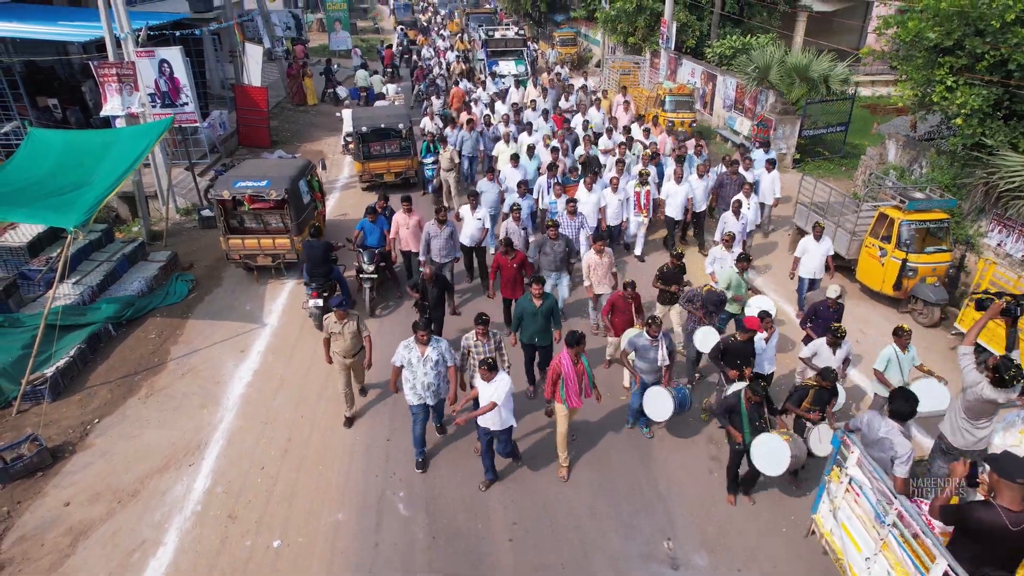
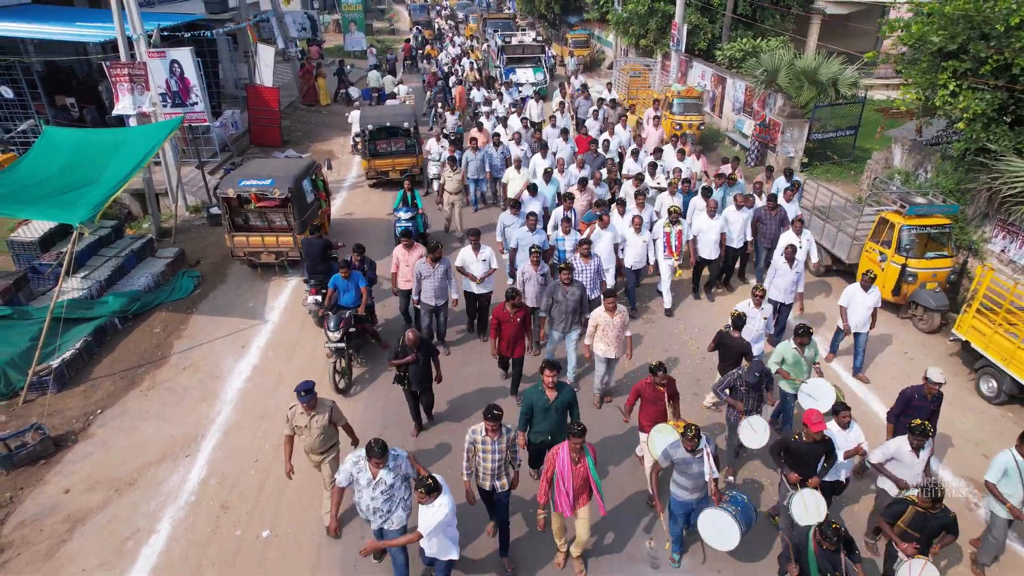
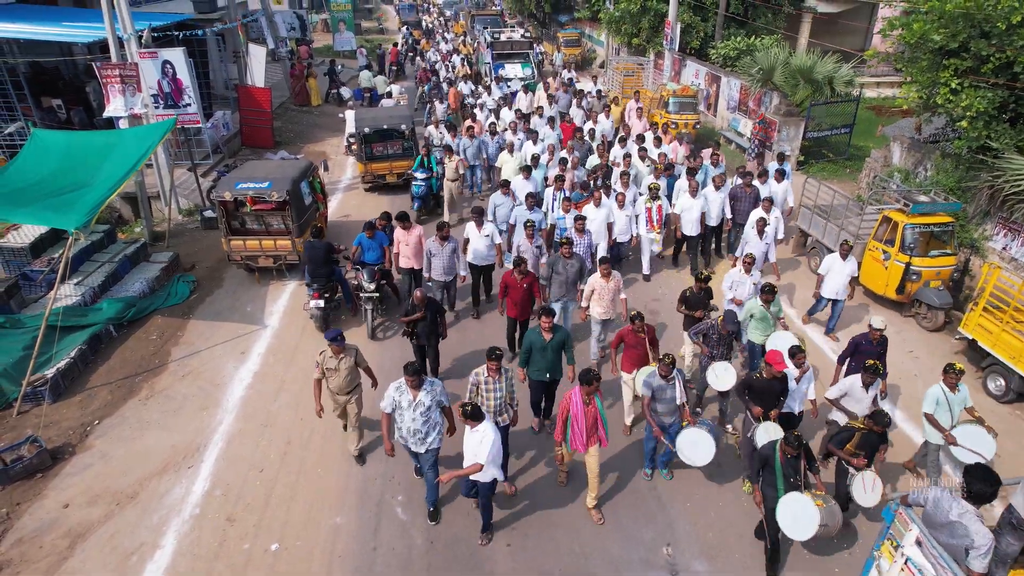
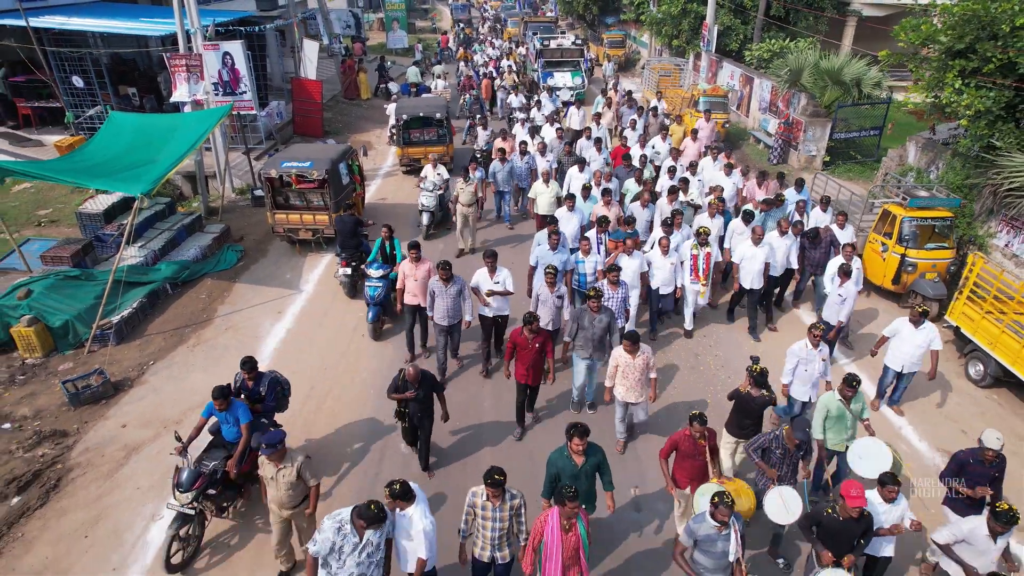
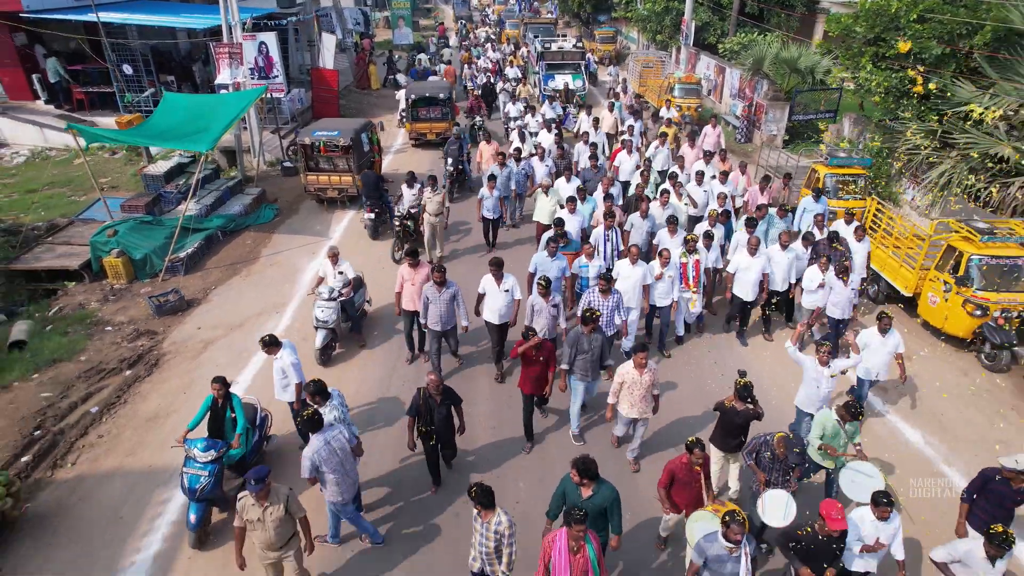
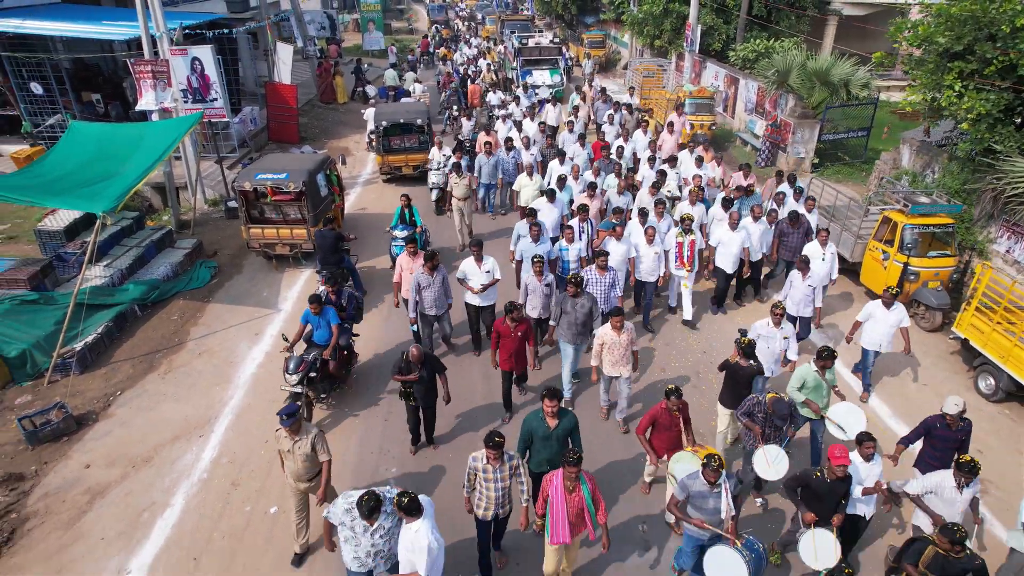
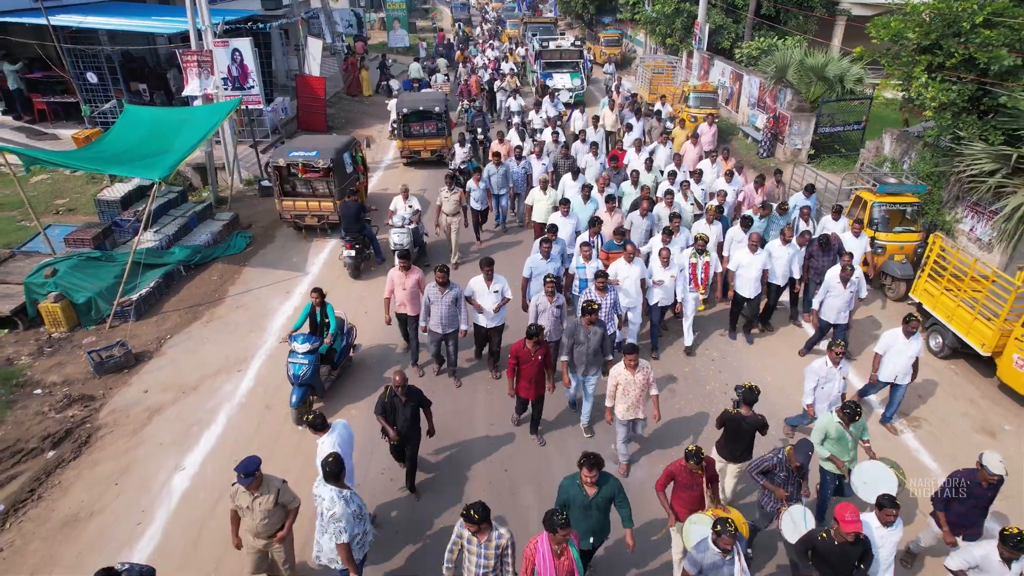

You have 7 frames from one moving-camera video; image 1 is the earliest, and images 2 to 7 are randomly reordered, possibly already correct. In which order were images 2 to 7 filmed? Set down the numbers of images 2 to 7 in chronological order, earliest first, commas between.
3, 2, 6, 4, 7, 5
